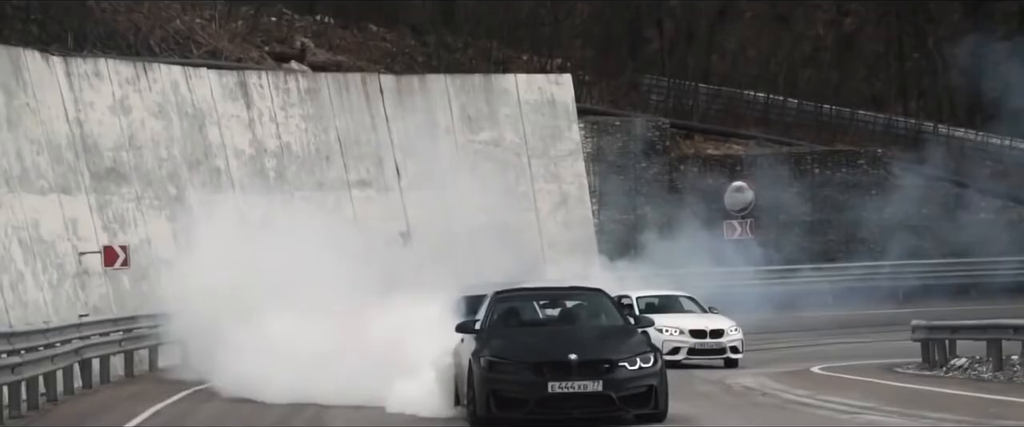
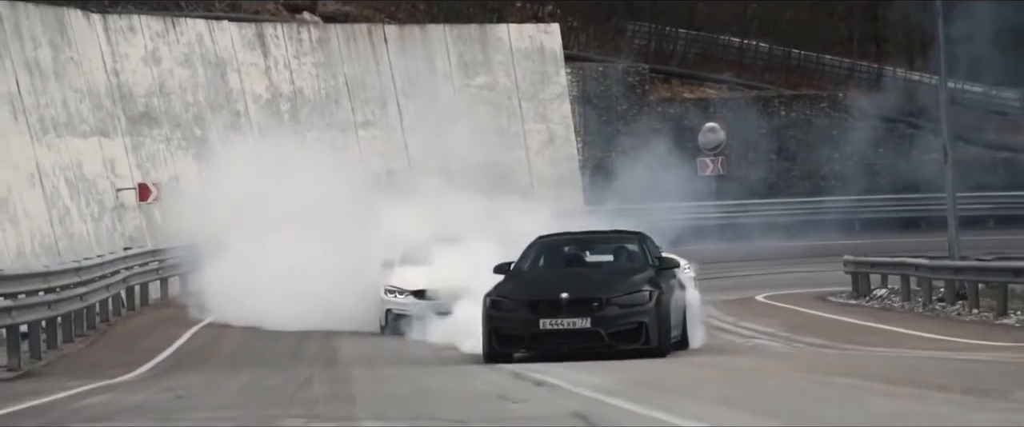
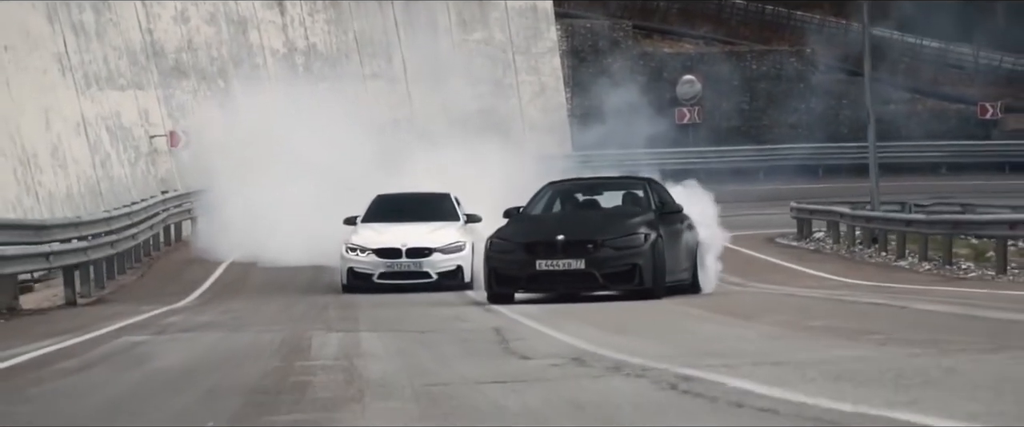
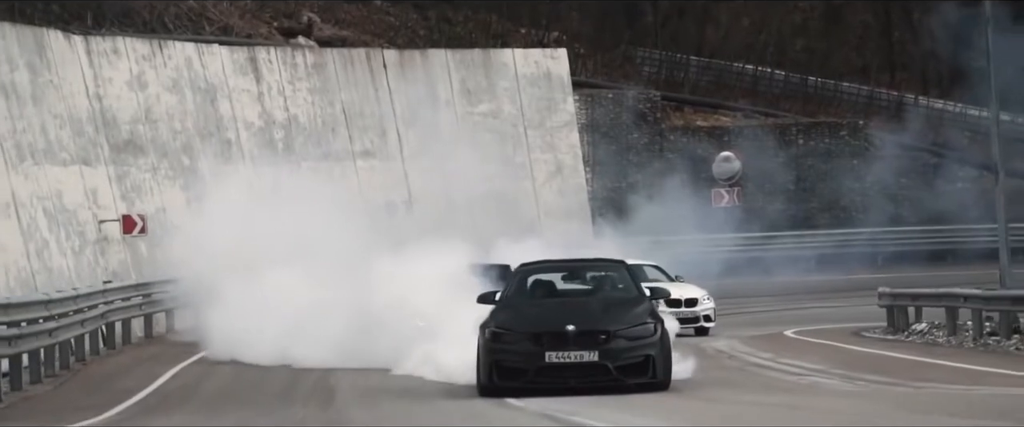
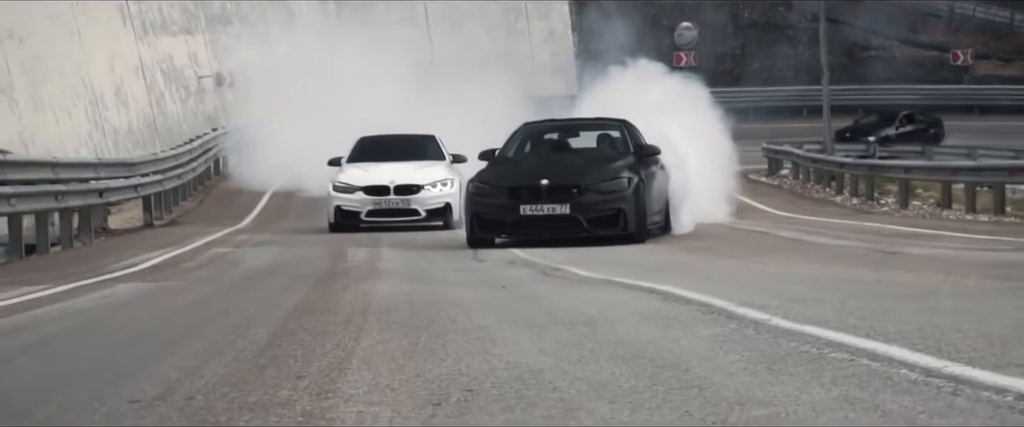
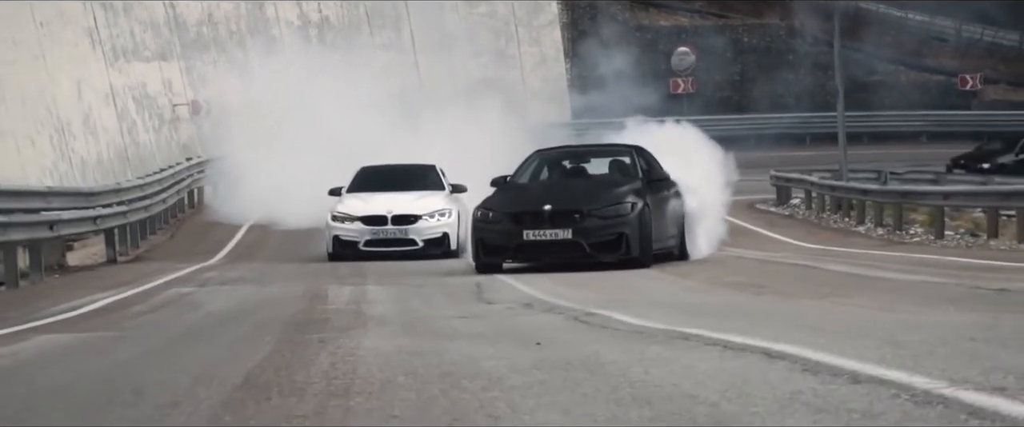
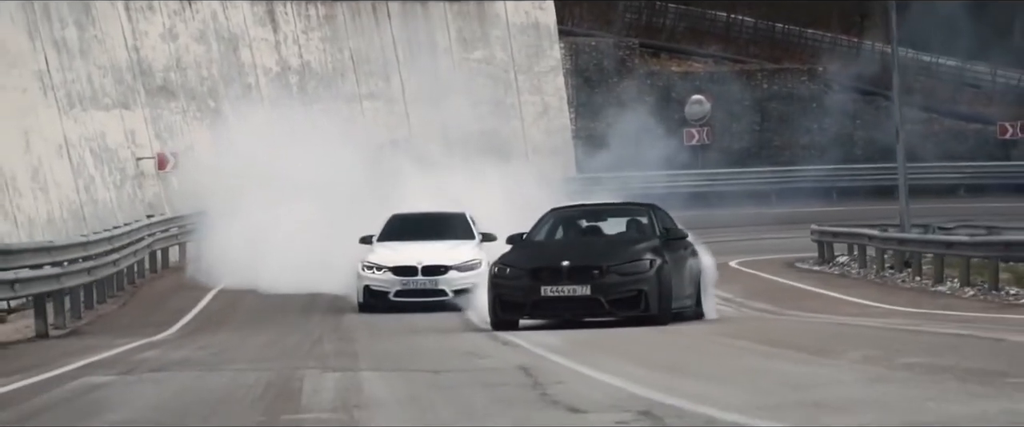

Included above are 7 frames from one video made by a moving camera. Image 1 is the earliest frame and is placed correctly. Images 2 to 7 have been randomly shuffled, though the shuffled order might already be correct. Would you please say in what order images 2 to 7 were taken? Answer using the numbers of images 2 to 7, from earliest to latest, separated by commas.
4, 2, 7, 3, 6, 5
